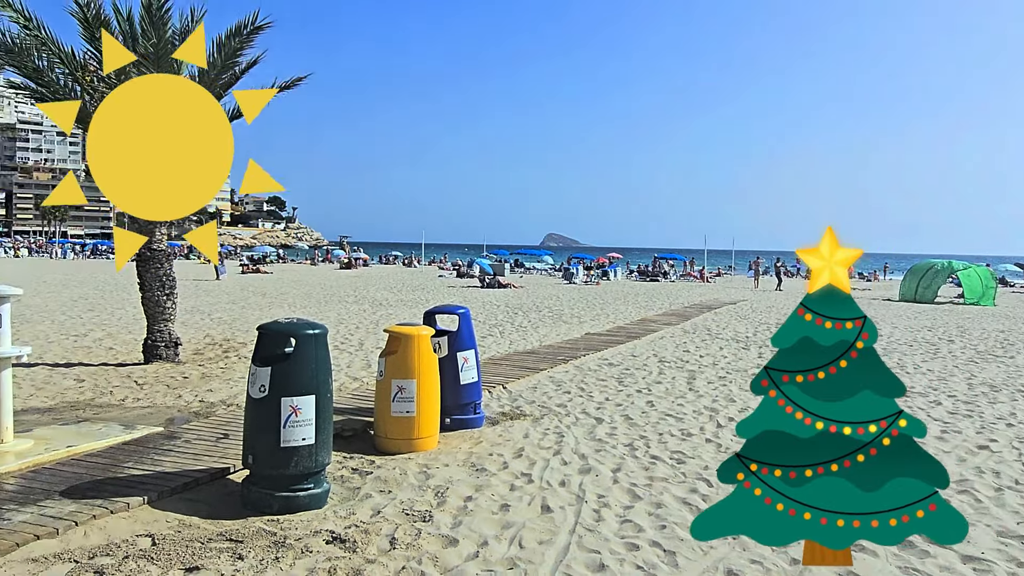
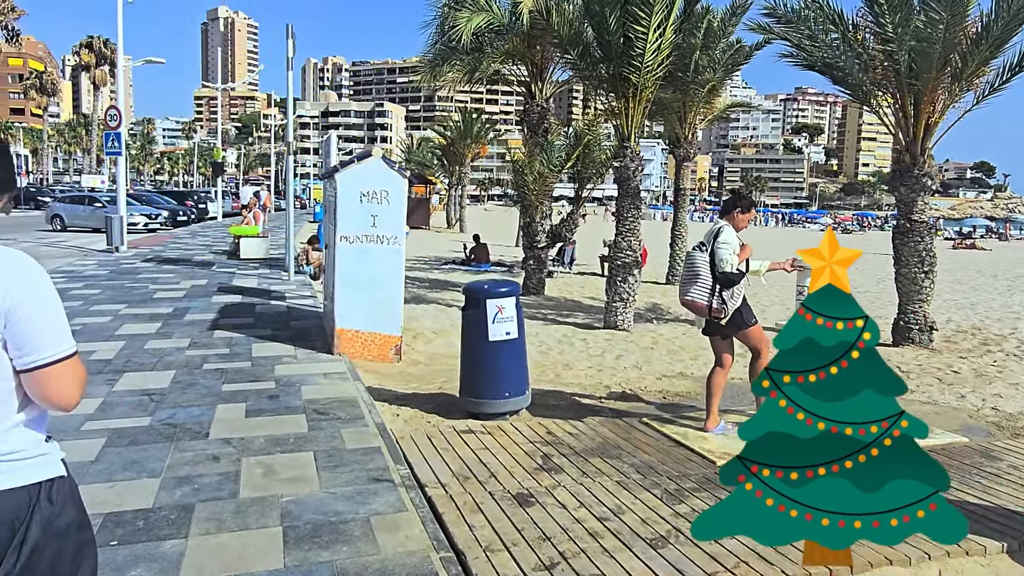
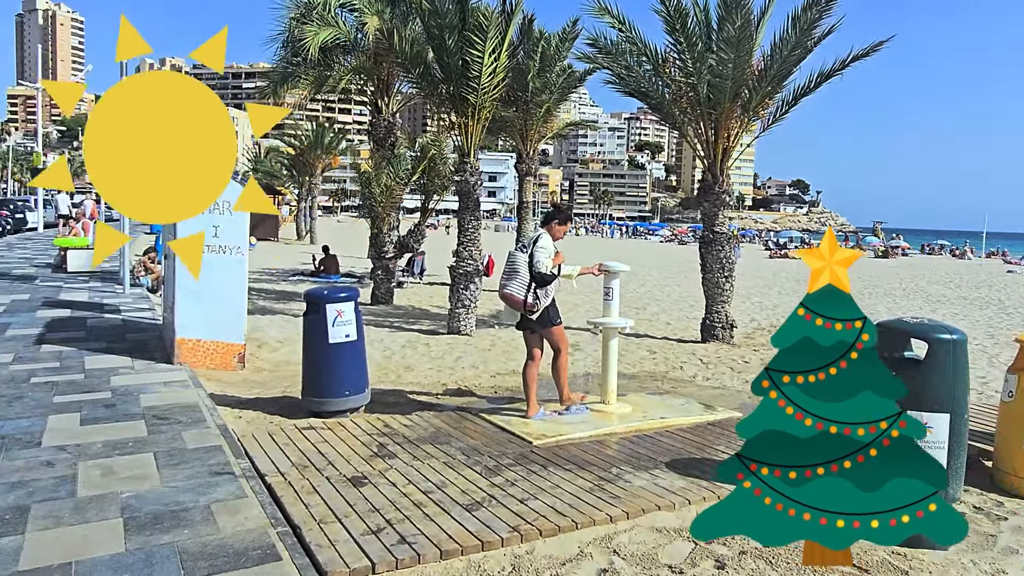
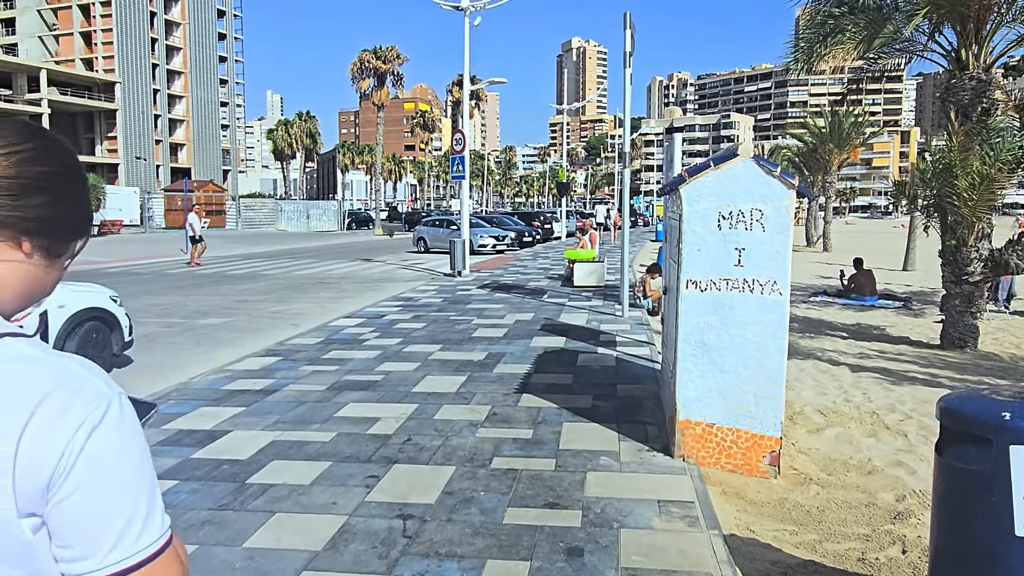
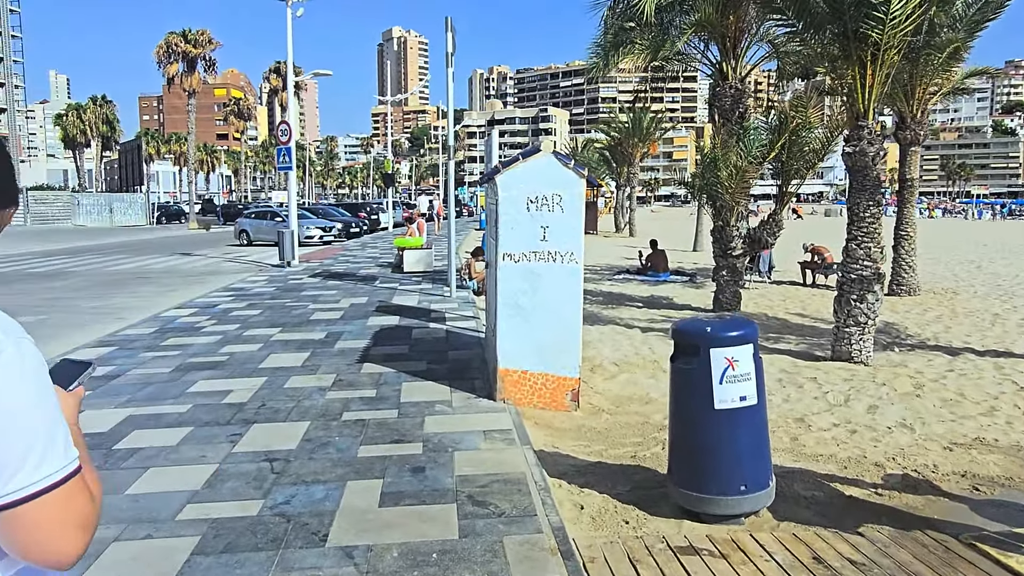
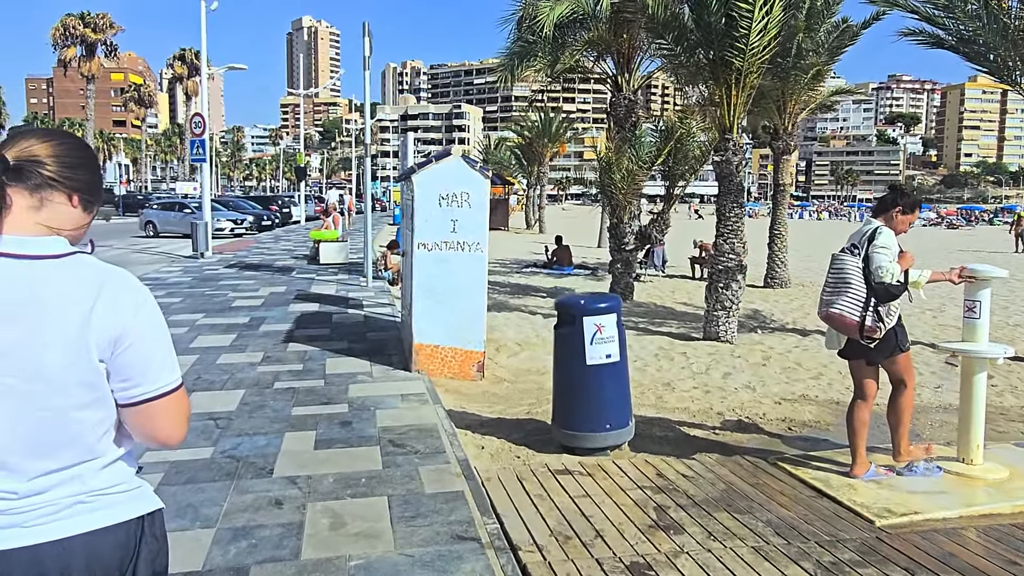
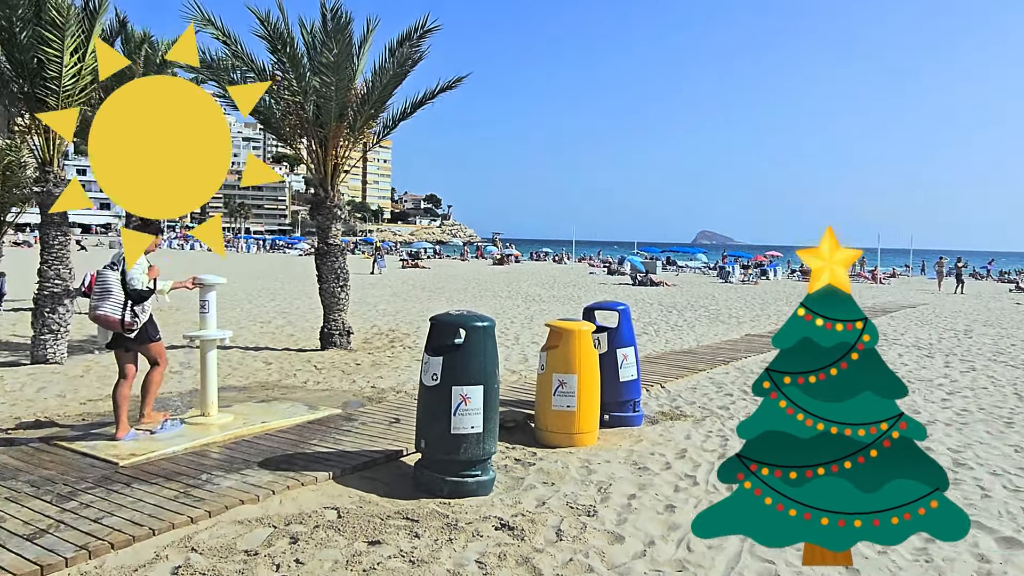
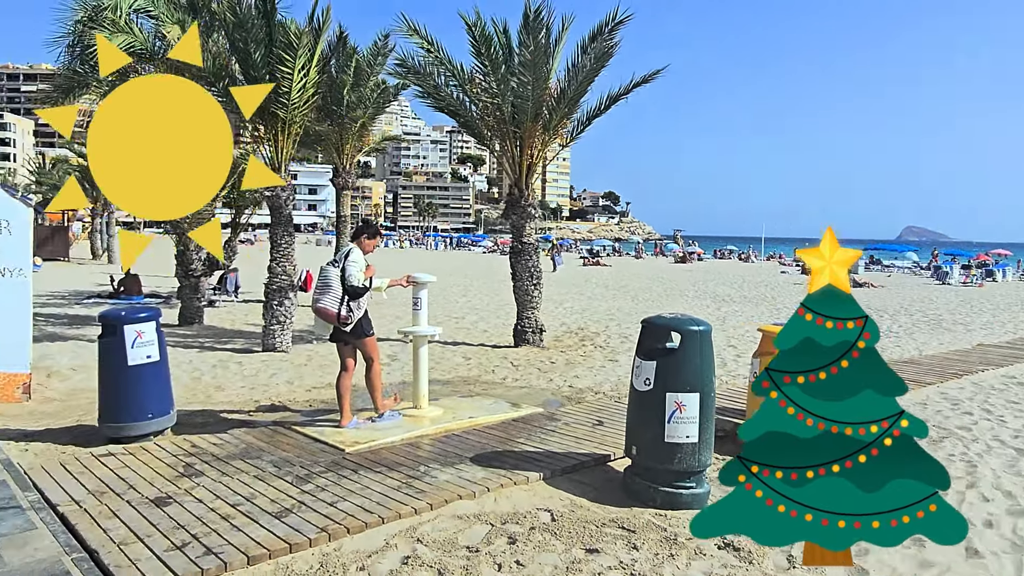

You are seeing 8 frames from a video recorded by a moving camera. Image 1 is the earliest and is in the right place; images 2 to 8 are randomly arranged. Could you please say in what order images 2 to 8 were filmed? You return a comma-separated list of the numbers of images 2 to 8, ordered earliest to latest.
7, 8, 3, 2, 6, 5, 4
